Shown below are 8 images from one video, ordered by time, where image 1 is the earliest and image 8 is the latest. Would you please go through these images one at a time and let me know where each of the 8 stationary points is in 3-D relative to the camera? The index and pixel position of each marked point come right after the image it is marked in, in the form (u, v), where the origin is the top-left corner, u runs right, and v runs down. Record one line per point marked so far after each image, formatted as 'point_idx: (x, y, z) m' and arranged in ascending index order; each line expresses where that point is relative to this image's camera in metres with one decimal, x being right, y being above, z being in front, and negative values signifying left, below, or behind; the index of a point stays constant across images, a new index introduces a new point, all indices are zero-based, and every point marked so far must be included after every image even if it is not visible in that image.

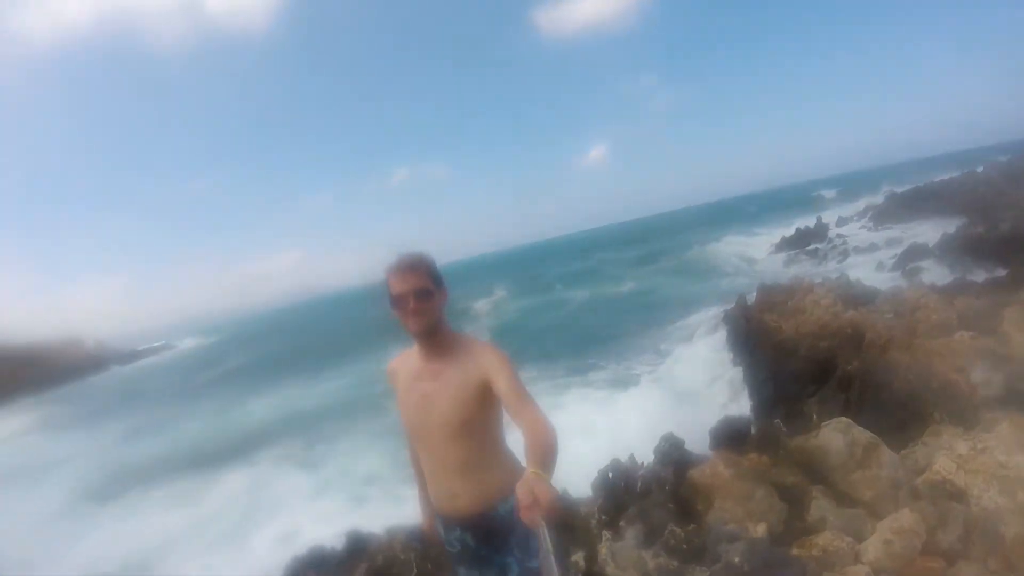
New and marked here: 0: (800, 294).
0: (+3.6, -0.1, +8.3) m
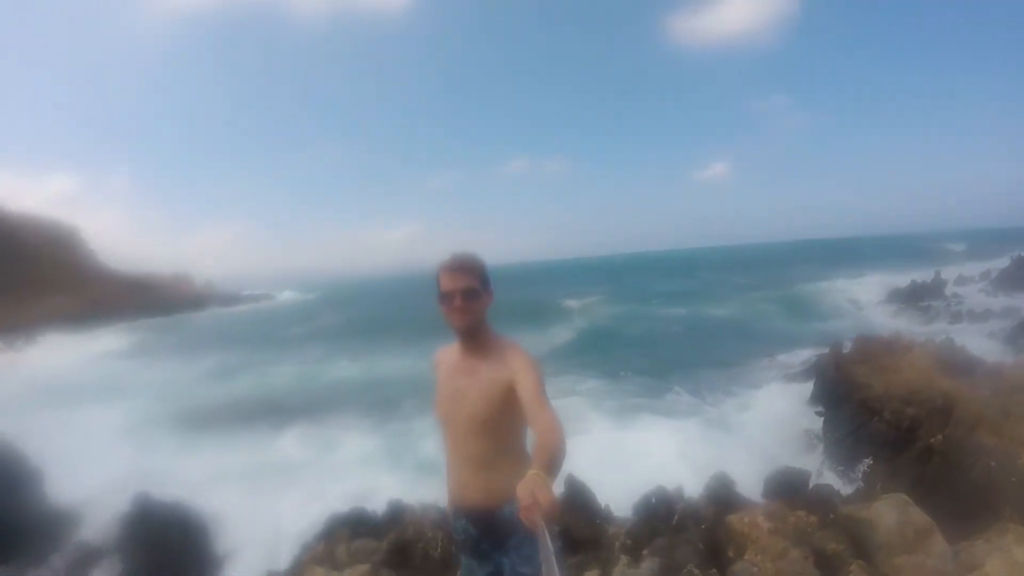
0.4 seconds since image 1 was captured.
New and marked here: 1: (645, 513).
0: (+4.4, -0.7, +7.5) m
1: (+1.4, -2.4, +7.0) m
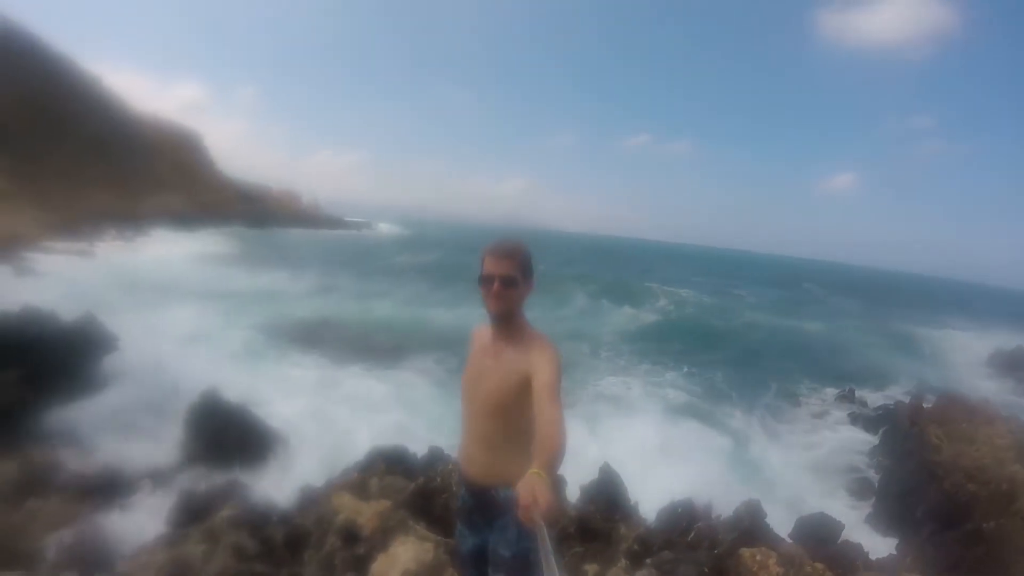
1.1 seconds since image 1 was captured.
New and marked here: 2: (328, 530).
0: (+4.9, -1.4, +6.9) m
1: (+1.6, -2.5, +6.9) m
2: (-1.7, -2.3, +6.4) m
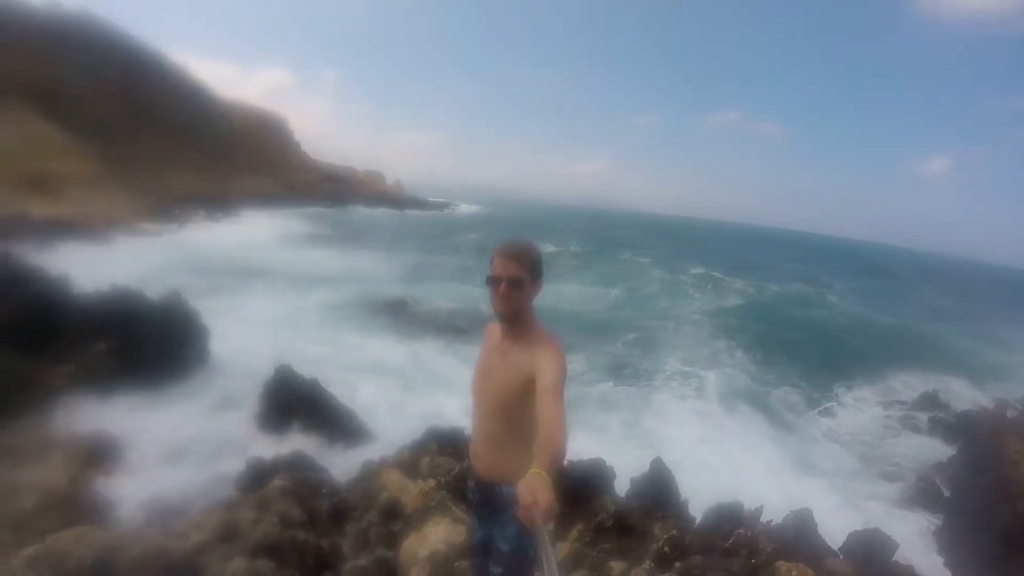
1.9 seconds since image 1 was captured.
0: (+5.3, -1.4, +6.1) m
1: (+2.0, -2.4, +6.7) m
2: (-1.4, -2.2, +6.7) m
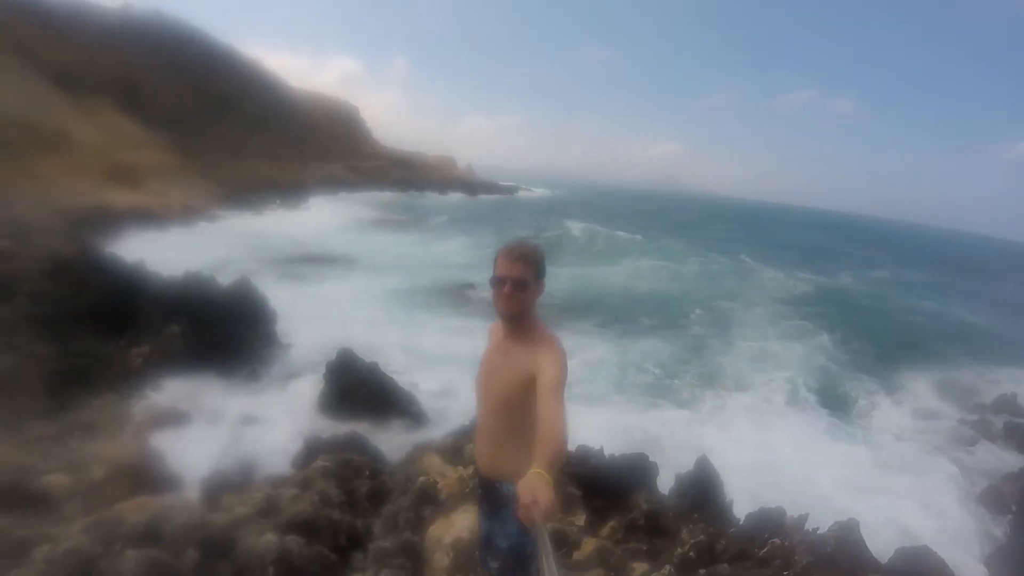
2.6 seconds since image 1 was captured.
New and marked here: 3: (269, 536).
0: (+5.5, -1.5, +5.3) m
1: (+2.2, -2.4, +6.4) m
2: (-1.1, -2.1, +6.9) m
3: (-2.1, -2.1, +5.6) m
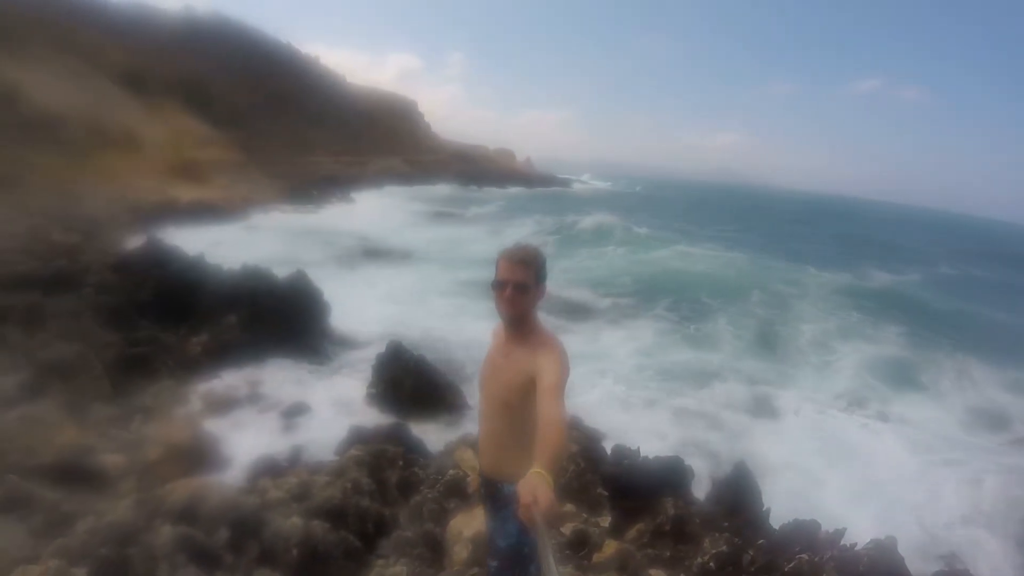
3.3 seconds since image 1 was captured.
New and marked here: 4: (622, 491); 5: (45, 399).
0: (+5.5, -1.6, +4.7) m
1: (+2.4, -2.4, +6.2) m
2: (-0.8, -2.0, +7.1) m
3: (-1.9, -2.1, +5.9) m
4: (+1.2, -2.2, +7.3) m
5: (-4.7, -1.1, +6.7) m
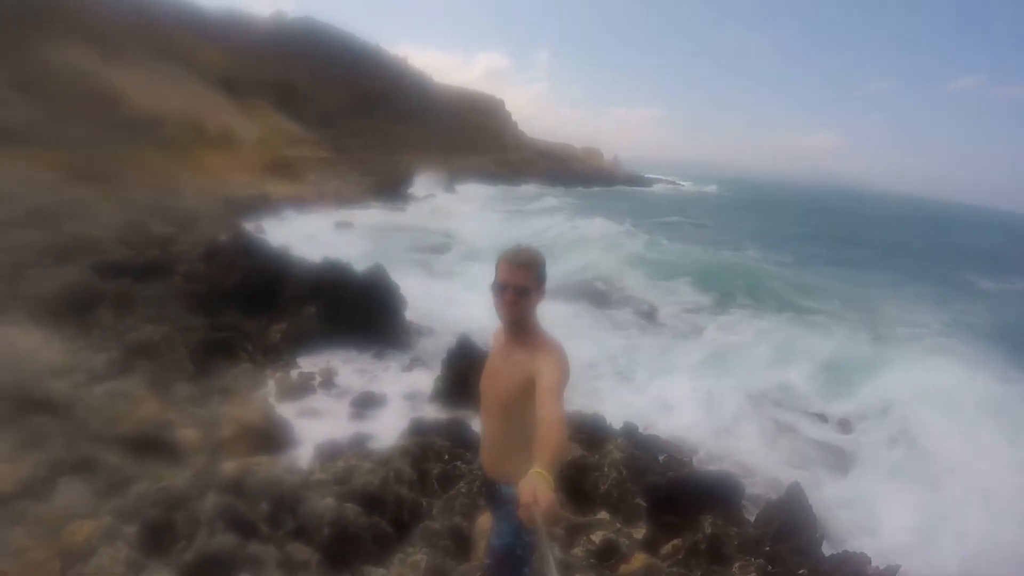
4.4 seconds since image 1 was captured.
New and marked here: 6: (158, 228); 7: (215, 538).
0: (+5.4, -1.8, +3.7) m
1: (+2.6, -2.5, +5.8) m
2: (-0.4, -2.0, +7.2) m
3: (-1.7, -2.0, +6.2) m
4: (+1.6, -2.3, +7.0) m
5: (-4.3, -0.9, +7.5) m
6: (-5.9, +1.0, +10.9) m
7: (-2.4, -2.0, +5.3) m
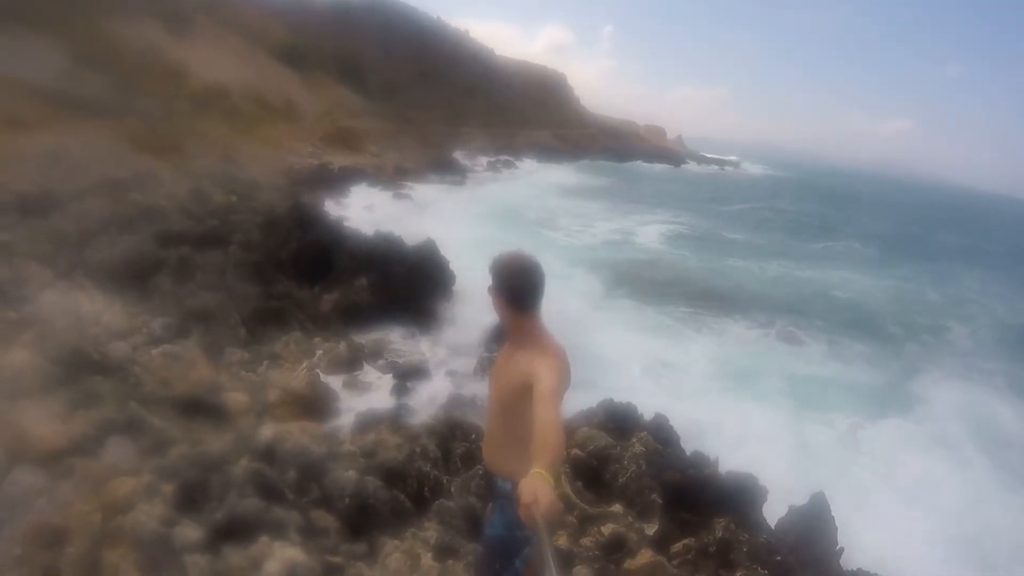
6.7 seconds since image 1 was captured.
0: (+5.2, -2.2, +3.3) m
1: (+2.7, -2.6, +5.7) m
2: (-0.1, -1.9, +7.4) m
3: (-1.6, -1.8, +6.6) m
4: (+1.8, -2.3, +7.0) m
5: (-3.9, -0.6, +8.0) m
6: (-5.0, +1.6, +11.5) m
7: (-2.4, -1.9, +5.8) m
